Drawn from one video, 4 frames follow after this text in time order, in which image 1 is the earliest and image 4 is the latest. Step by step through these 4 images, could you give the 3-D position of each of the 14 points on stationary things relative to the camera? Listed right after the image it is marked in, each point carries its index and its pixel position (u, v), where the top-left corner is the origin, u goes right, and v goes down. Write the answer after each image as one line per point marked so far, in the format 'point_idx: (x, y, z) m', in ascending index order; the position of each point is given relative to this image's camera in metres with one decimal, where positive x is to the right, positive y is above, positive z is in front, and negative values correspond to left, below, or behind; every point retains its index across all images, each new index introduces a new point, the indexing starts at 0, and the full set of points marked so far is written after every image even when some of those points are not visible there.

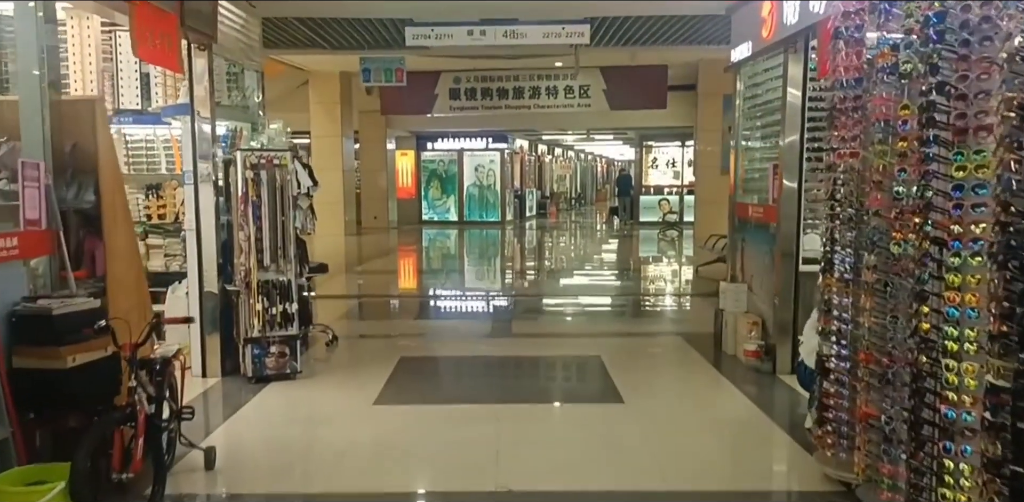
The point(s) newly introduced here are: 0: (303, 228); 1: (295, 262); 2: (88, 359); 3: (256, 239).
0: (-1.5, +0.2, +5.2) m
1: (-1.5, -0.1, +5.1) m
2: (-1.7, -0.4, +3.0) m
3: (-1.8, +0.1, +5.0) m
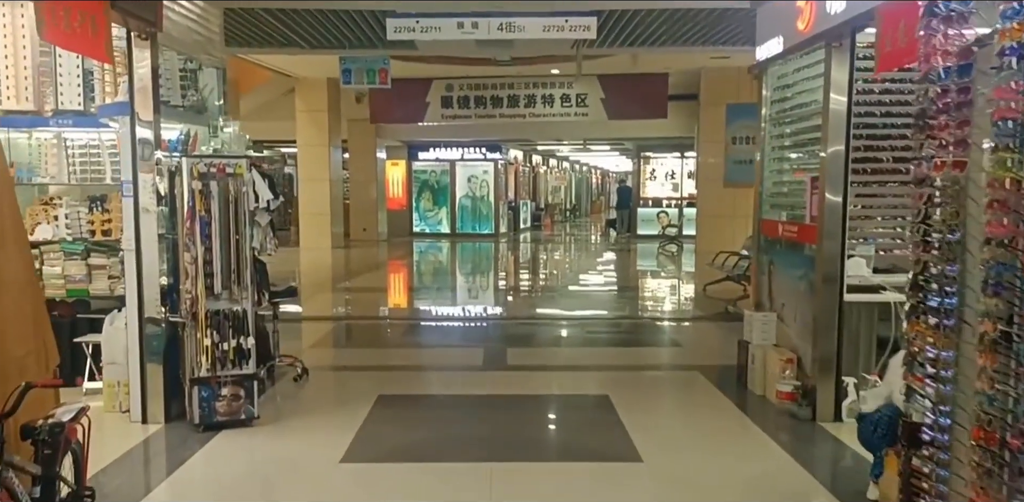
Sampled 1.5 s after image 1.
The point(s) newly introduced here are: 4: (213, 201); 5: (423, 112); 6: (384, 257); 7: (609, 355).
0: (-1.6, 0.0, +4.5) m
1: (-1.6, -0.2, +4.4) m
2: (-1.8, -0.6, +2.2) m
3: (-1.8, -0.1, +4.2) m
4: (-1.7, +0.3, +4.2) m
5: (-1.3, +2.0, +10.5) m
6: (-2.8, -0.1, +16.1) m
7: (+0.9, -0.9, +6.6) m
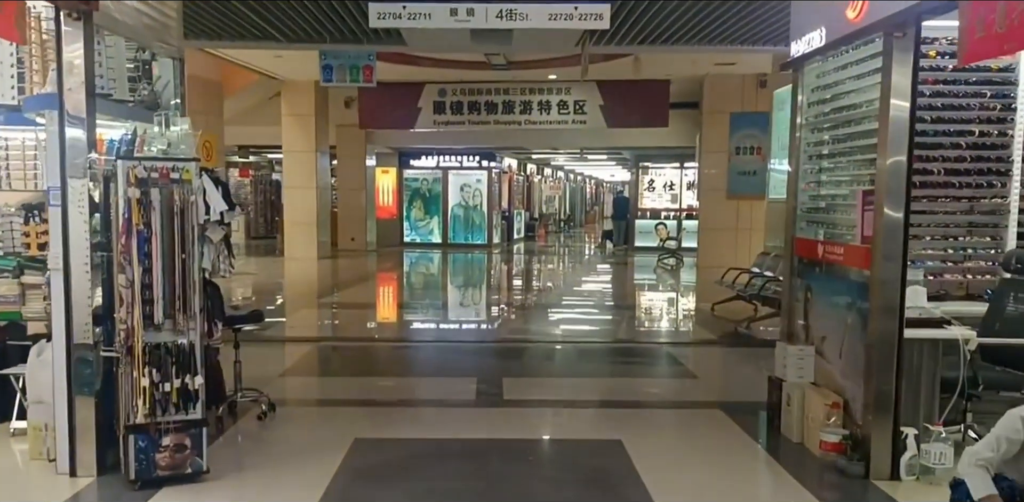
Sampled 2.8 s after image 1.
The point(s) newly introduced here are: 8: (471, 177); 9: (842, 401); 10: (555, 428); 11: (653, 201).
0: (-1.6, -0.1, +3.8) m
1: (-1.6, -0.3, +3.7) m
2: (-1.7, -0.6, +1.6) m
3: (-1.8, -0.2, +3.6) m
4: (-1.7, +0.2, +3.5) m
5: (-1.3, +1.8, +9.8) m
6: (-3.0, -0.4, +15.4) m
7: (+0.8, -1.1, +5.9) m
8: (-1.1, +2.0, +19.5) m
9: (+1.8, -0.8, +3.9) m
10: (+0.3, -1.2, +4.8) m
11: (+3.8, +1.3, +19.2) m
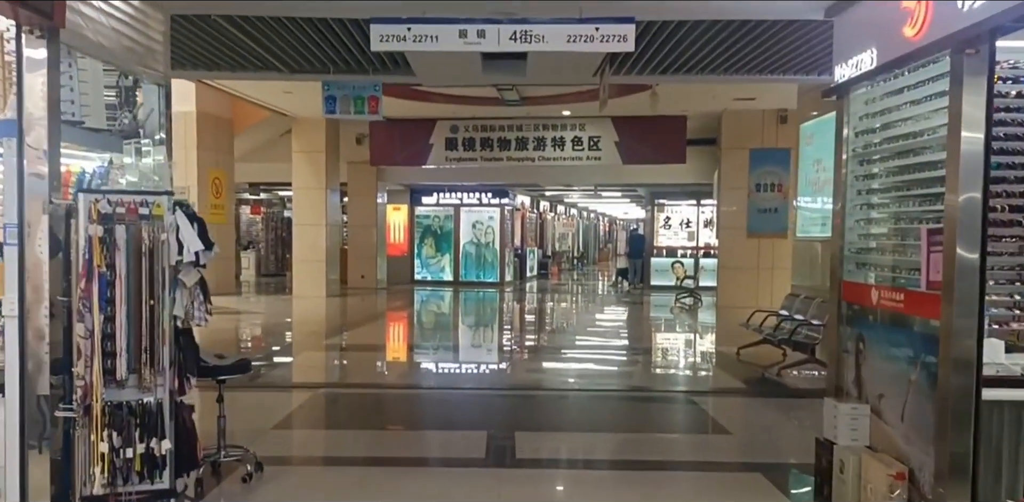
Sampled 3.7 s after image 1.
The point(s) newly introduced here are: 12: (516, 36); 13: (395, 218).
0: (-1.5, -0.3, +3.4) m
1: (-1.5, -0.5, +3.2) m
2: (-1.7, -0.7, +1.1) m
3: (-1.7, -0.4, +3.1) m
4: (-1.6, 0.0, +3.1) m
5: (-1.2, +1.3, +9.5) m
6: (-2.7, -1.2, +14.9) m
7: (+0.9, -1.4, +5.4) m
8: (-0.7, +1.0, +19.2) m
9: (+1.9, -1.0, +3.4) m
10: (+0.4, -1.4, +4.3) m
11: (+4.1, +0.3, +18.7) m
12: (0.0, +1.2, +3.9) m
13: (-3.1, +0.9, +19.2) m
